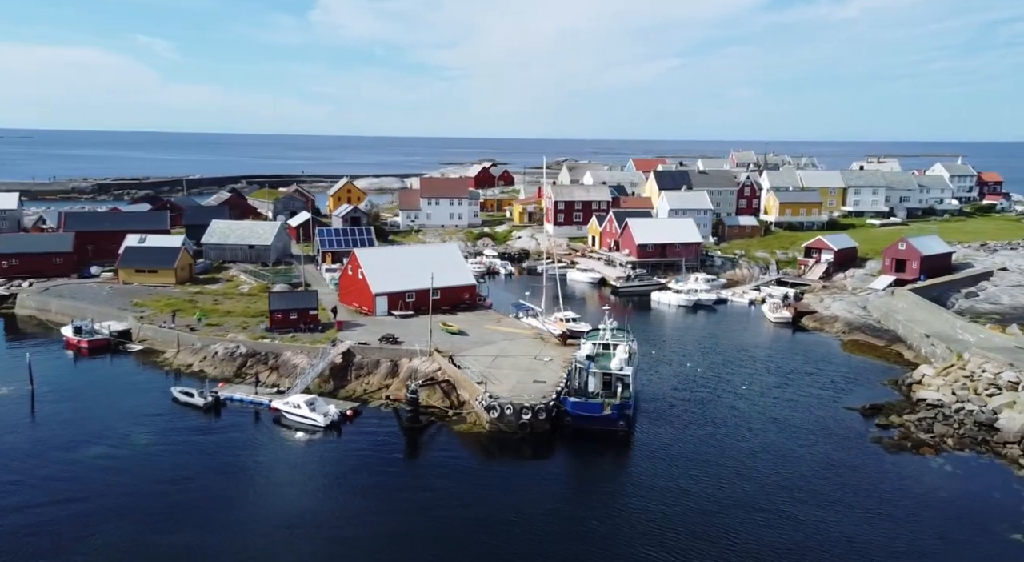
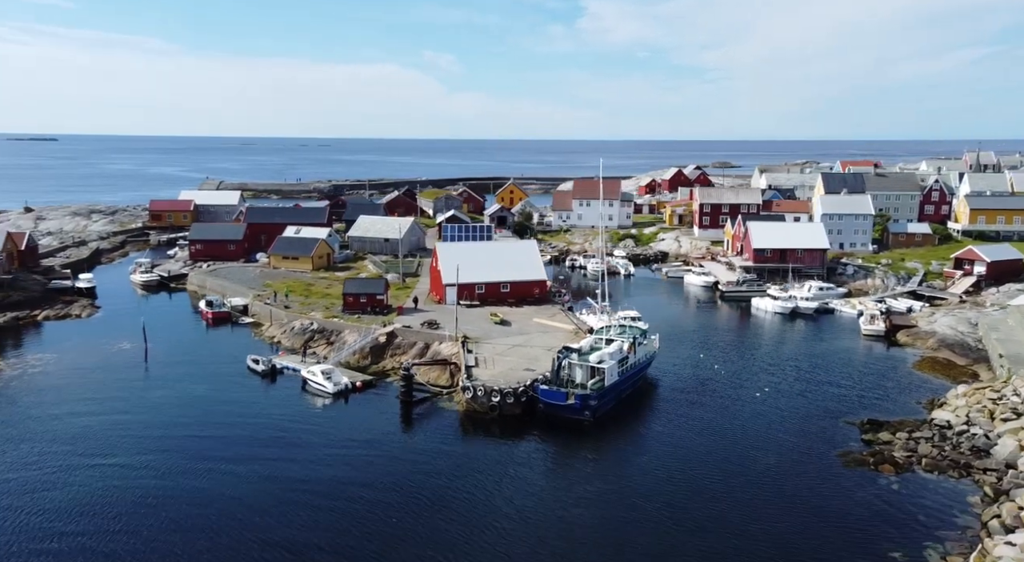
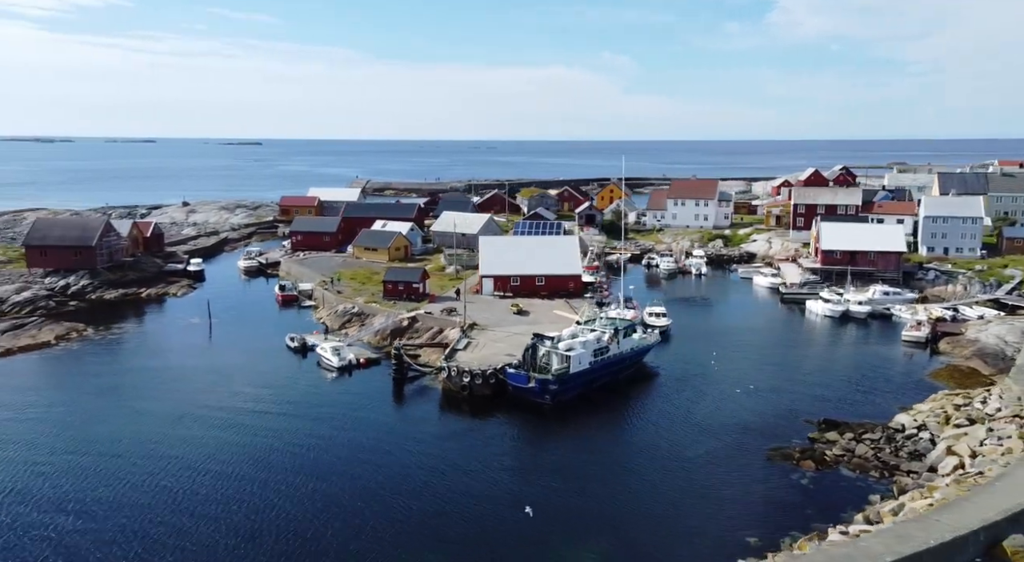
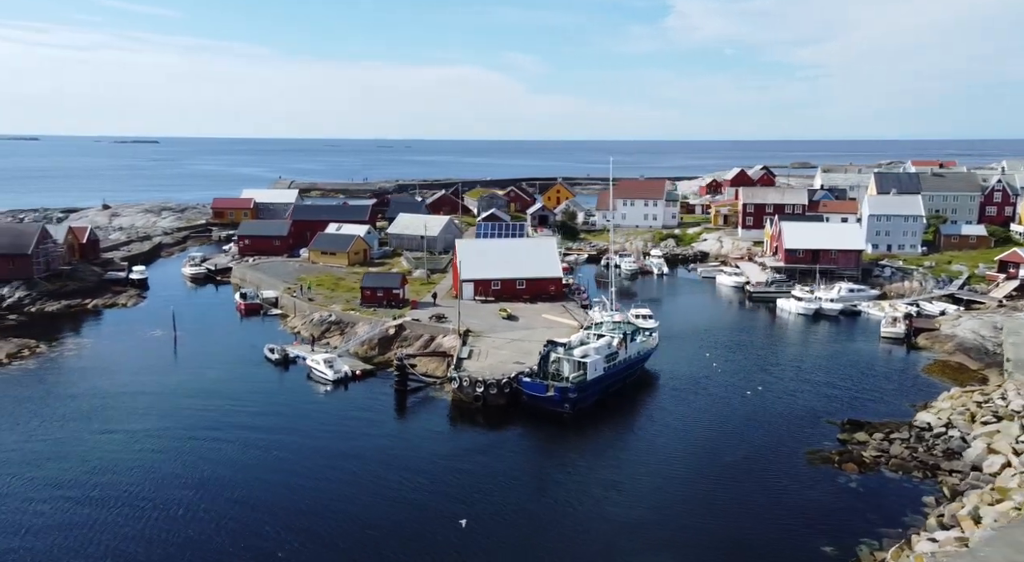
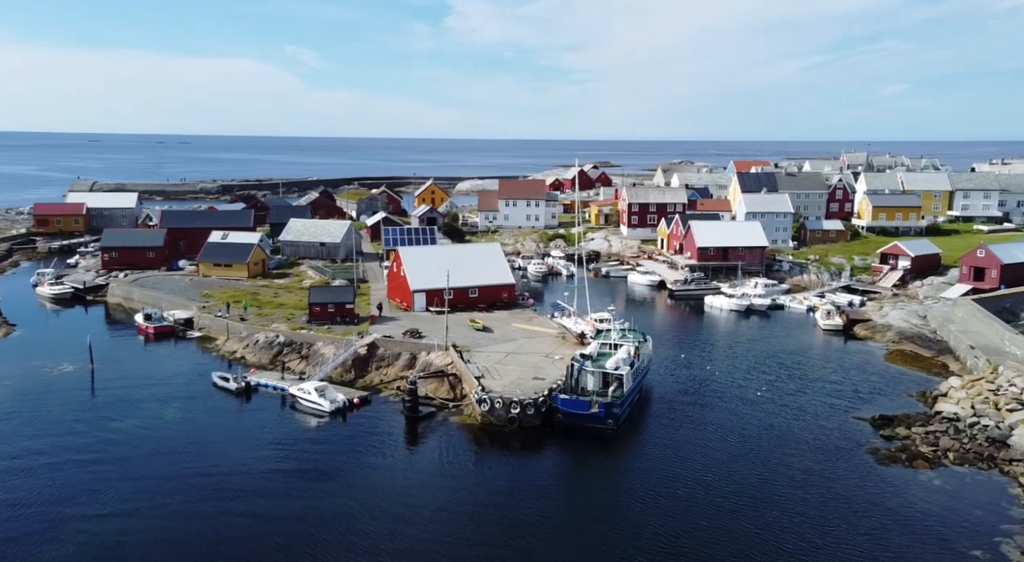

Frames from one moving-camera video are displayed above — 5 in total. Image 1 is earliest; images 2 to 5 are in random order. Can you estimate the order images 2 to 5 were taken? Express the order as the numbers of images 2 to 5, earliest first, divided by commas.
5, 2, 4, 3
